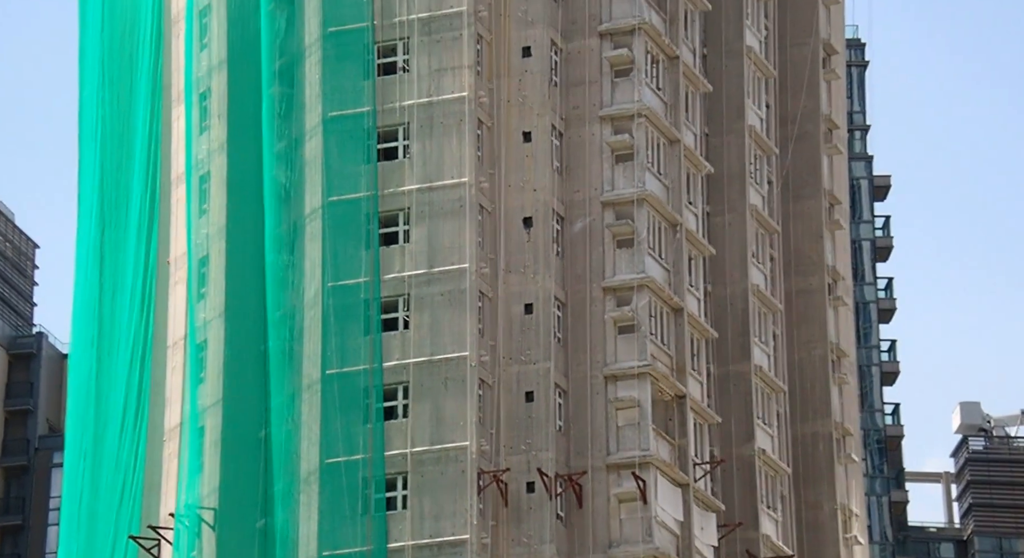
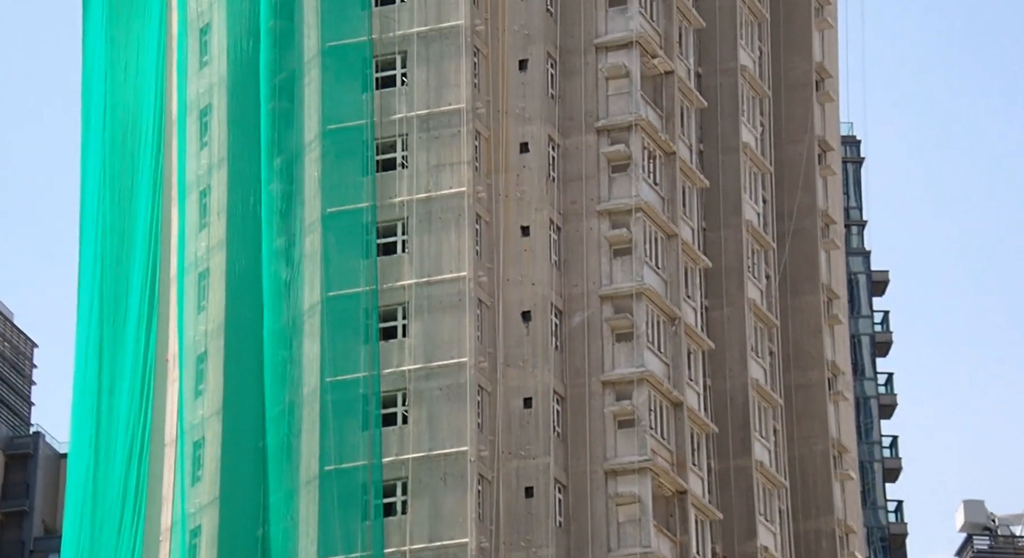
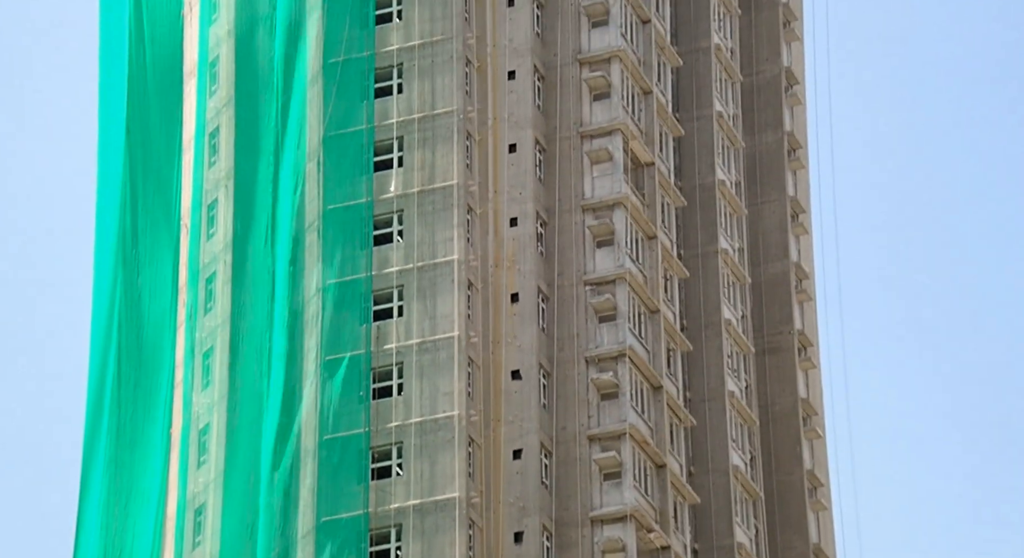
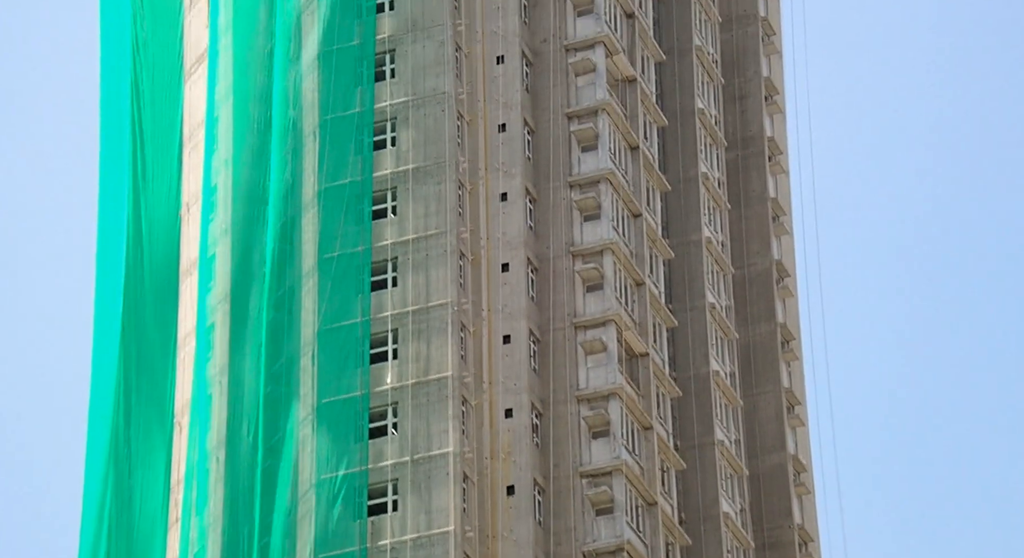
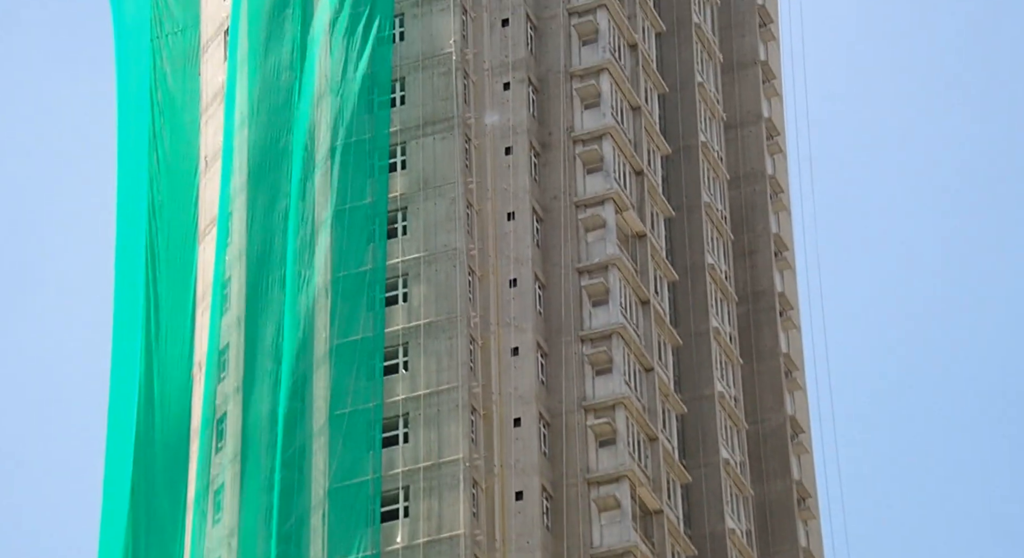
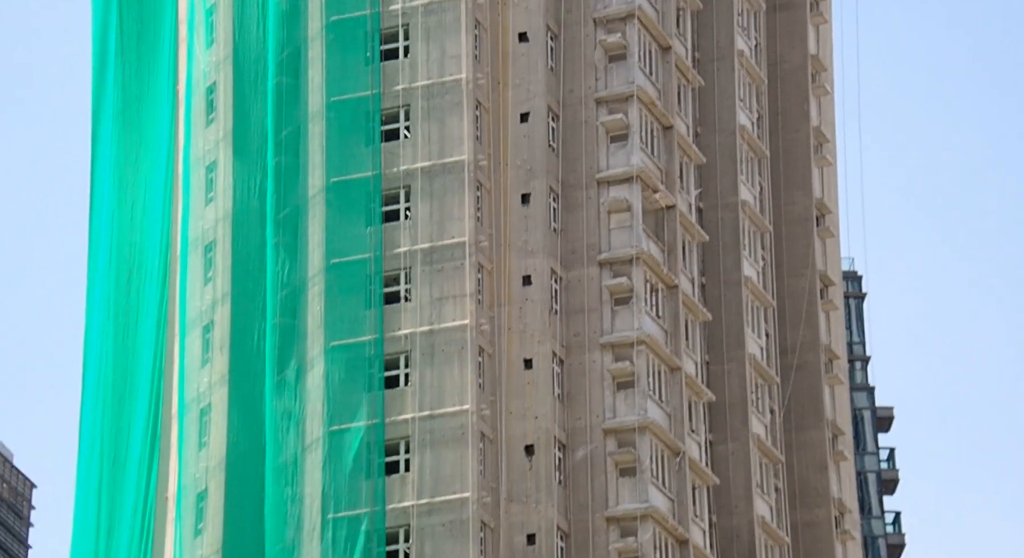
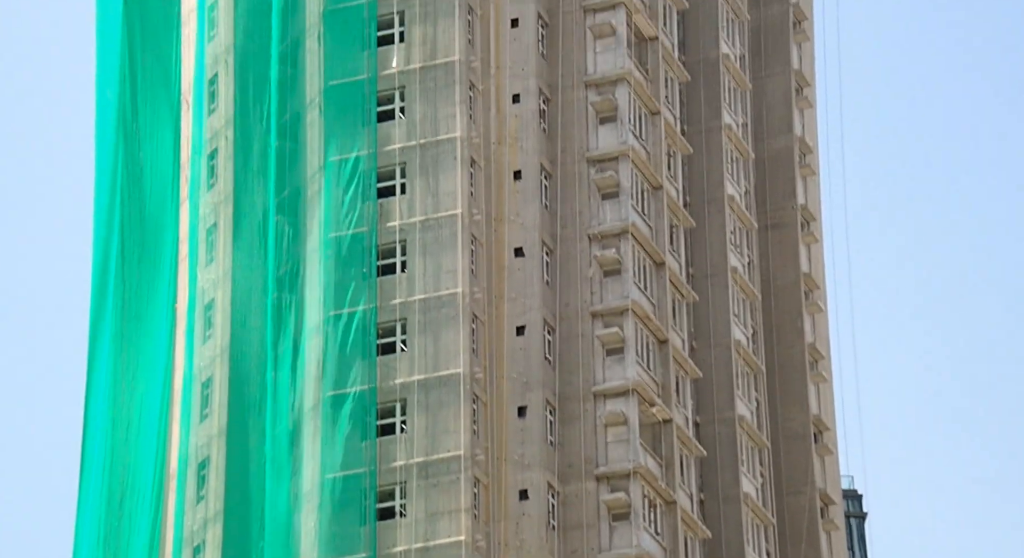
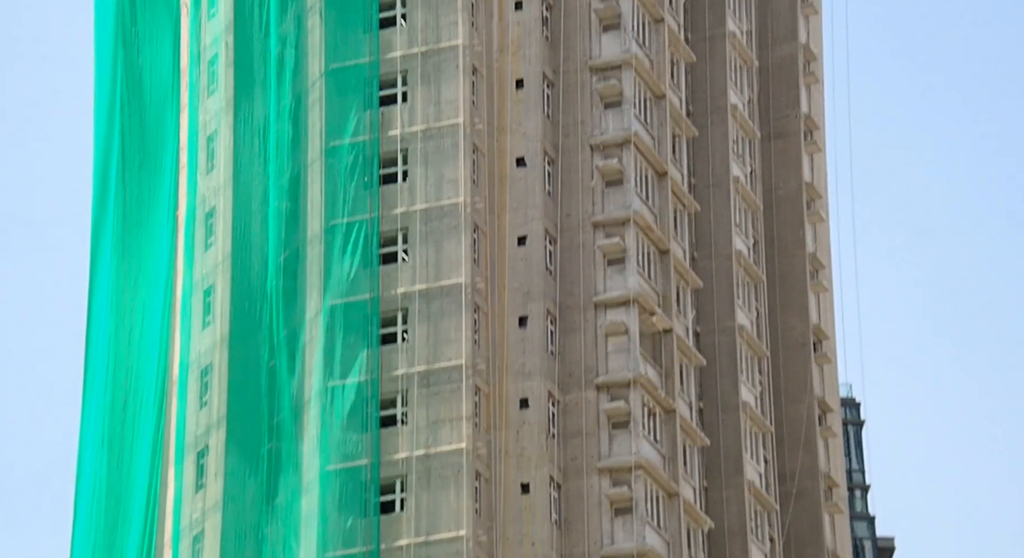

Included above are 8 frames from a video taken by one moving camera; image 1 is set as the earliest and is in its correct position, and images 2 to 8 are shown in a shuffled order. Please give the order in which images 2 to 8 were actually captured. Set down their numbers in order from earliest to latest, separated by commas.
2, 6, 8, 7, 3, 4, 5
